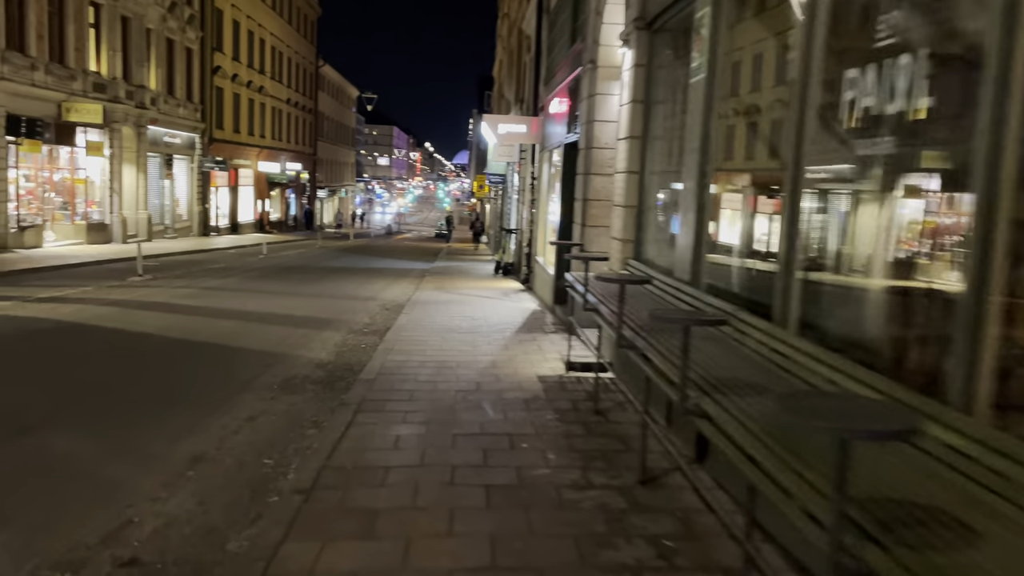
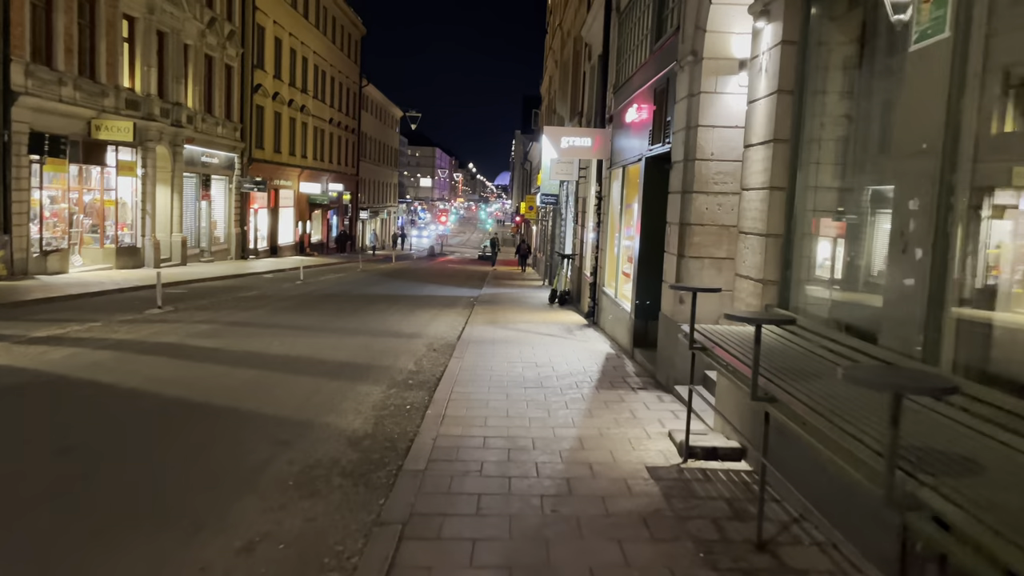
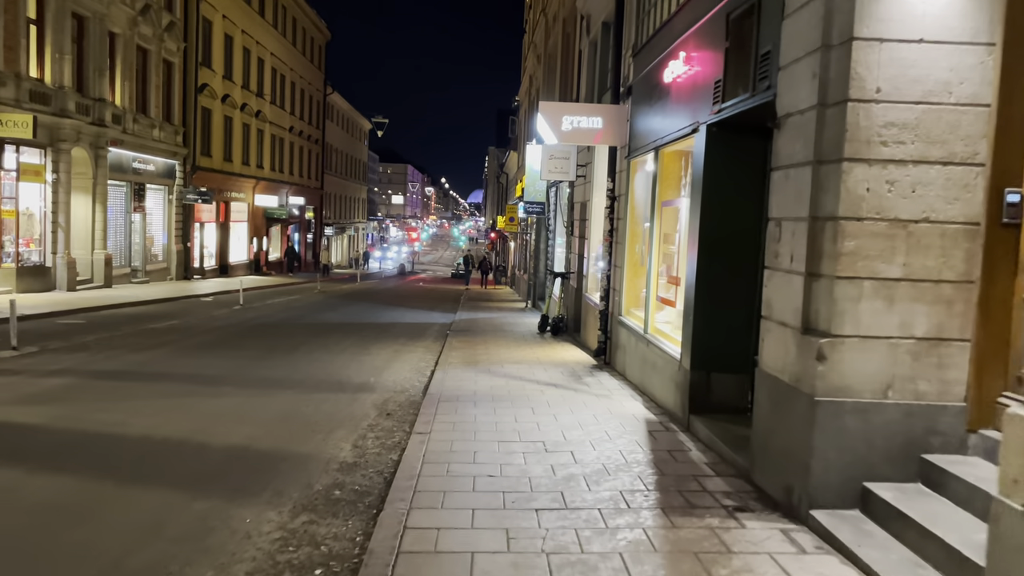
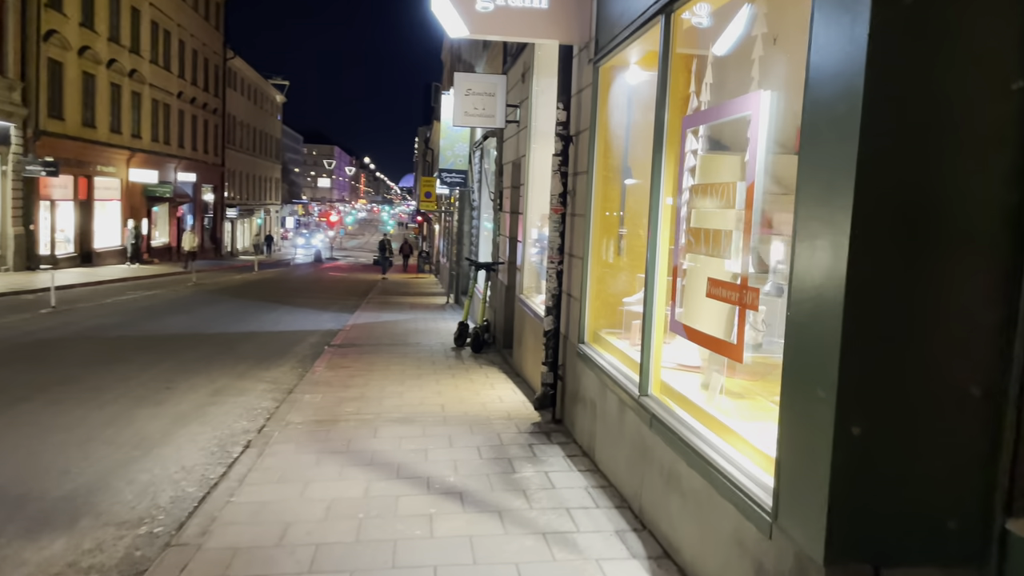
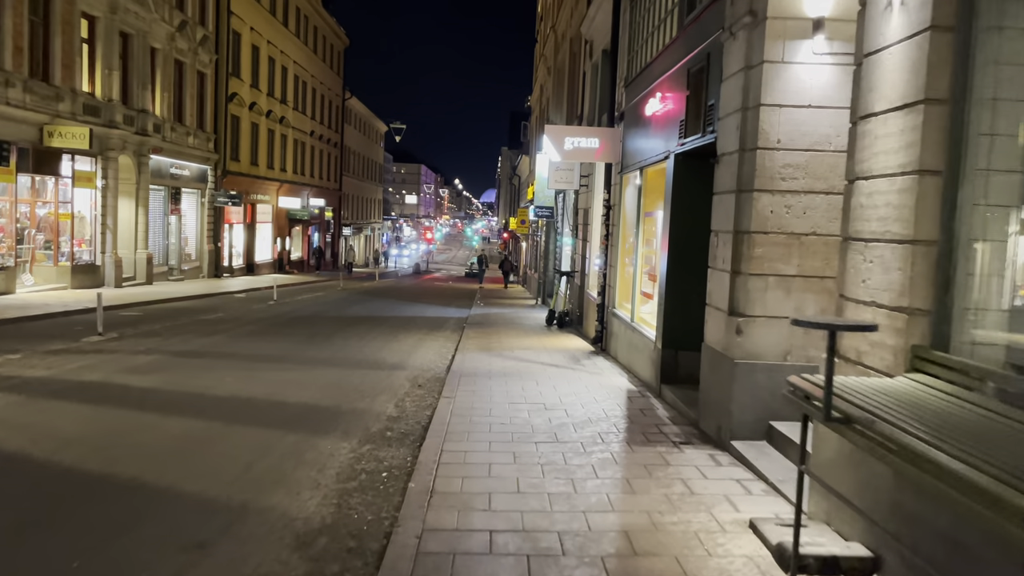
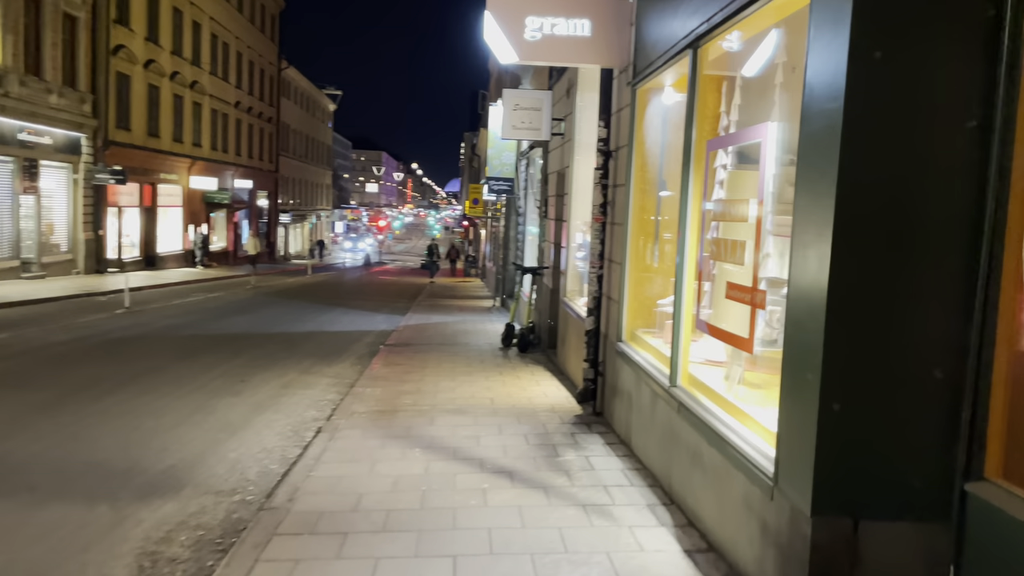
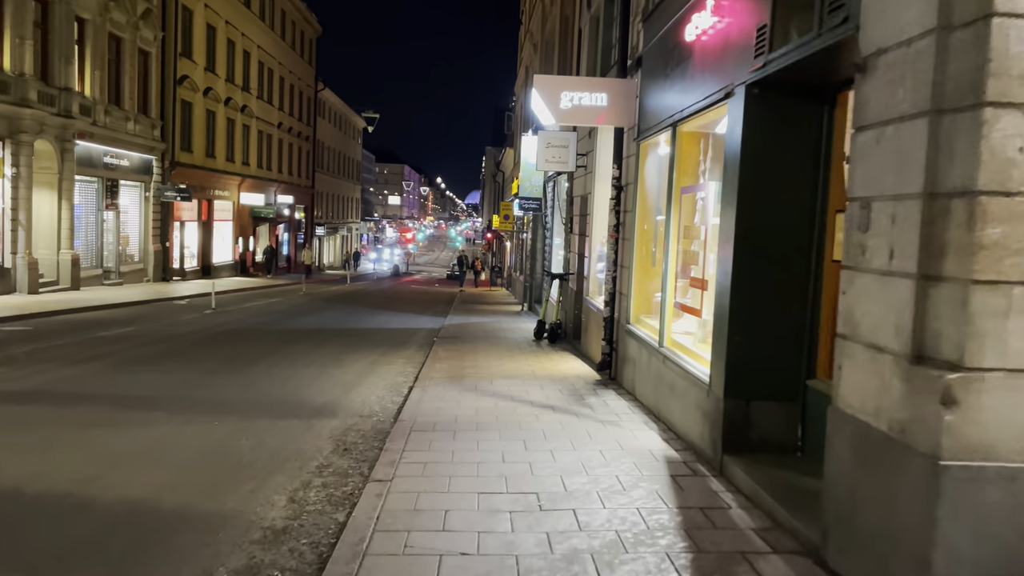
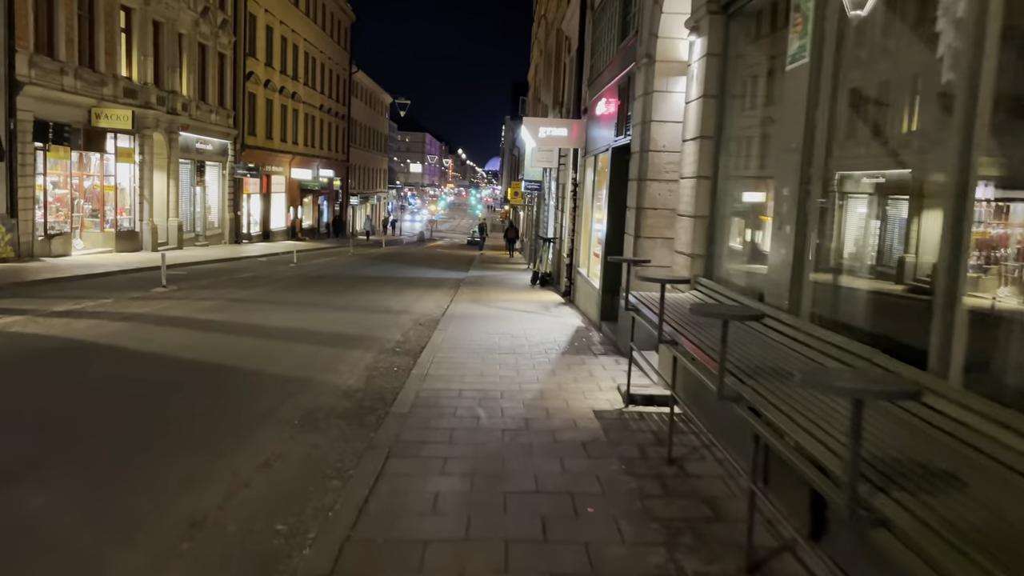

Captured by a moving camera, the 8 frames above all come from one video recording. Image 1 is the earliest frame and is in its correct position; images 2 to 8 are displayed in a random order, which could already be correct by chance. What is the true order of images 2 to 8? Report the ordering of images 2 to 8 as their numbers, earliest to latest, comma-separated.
8, 2, 5, 3, 7, 6, 4
